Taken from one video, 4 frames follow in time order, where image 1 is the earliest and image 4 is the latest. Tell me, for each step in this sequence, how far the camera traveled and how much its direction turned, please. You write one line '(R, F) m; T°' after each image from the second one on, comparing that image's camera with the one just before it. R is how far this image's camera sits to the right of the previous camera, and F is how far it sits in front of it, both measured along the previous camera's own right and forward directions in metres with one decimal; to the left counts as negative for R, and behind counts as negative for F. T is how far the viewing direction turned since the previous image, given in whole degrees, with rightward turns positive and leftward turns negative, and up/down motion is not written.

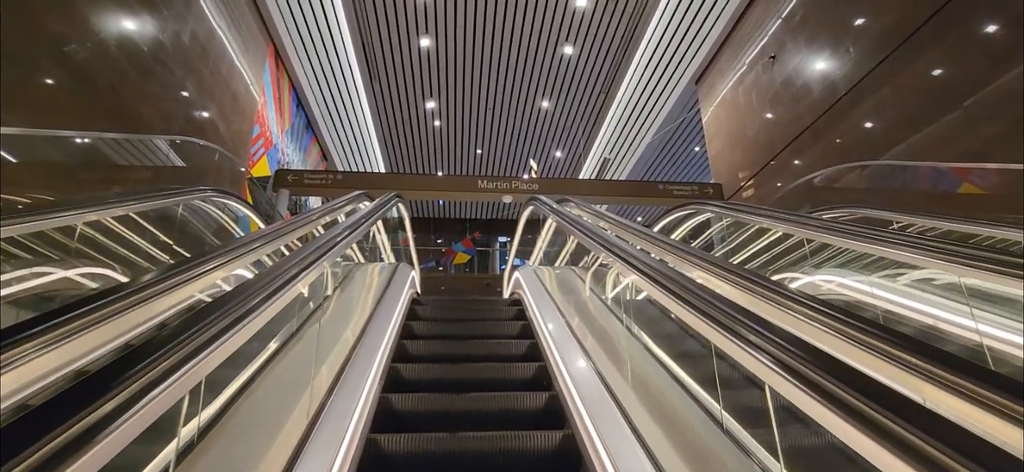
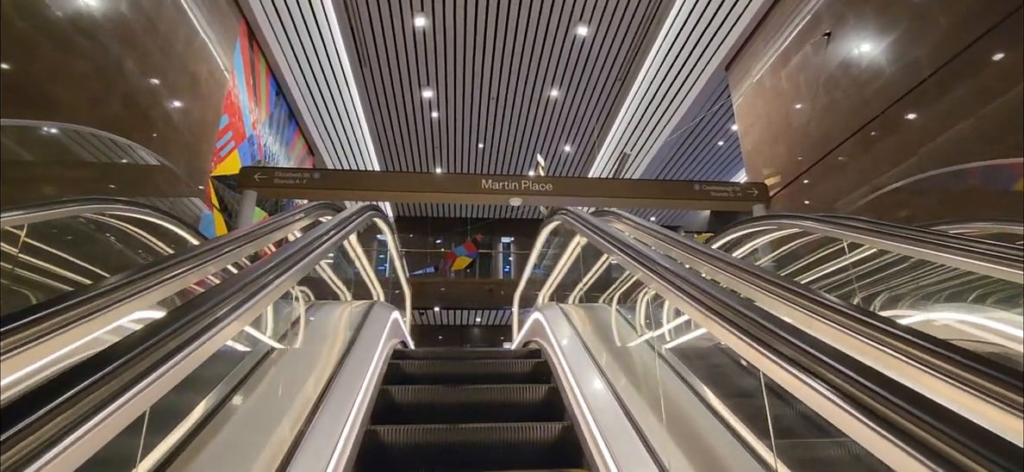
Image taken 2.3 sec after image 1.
(-0.1, +0.8) m; 0°
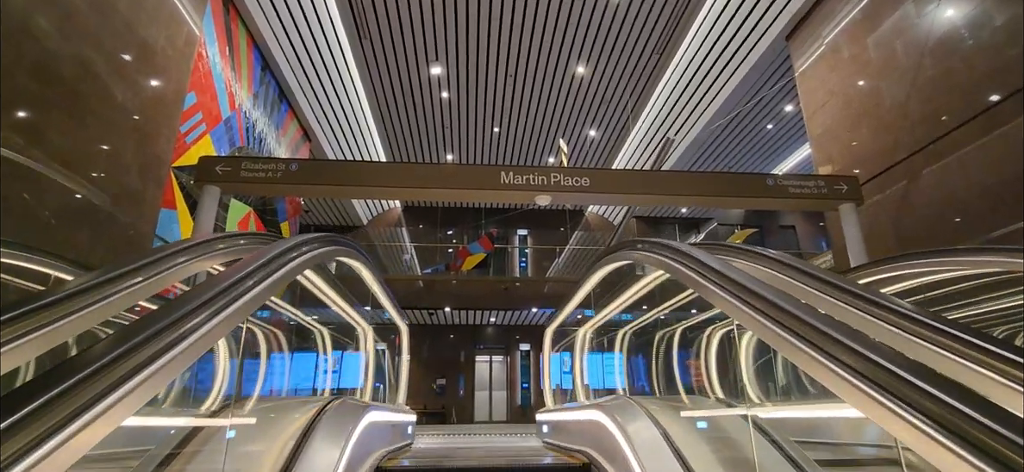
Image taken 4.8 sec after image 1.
(-0.1, +0.9) m; -1°
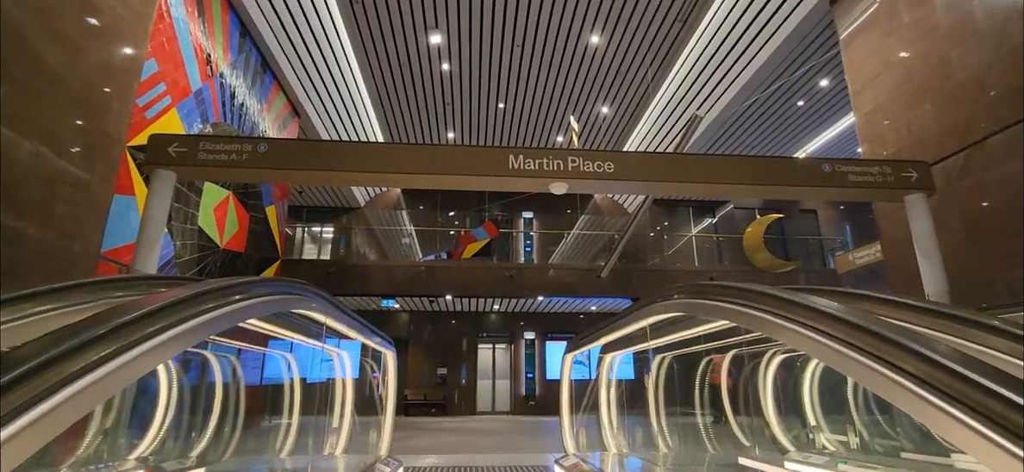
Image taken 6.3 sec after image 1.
(0.0, +0.5) m; 0°
